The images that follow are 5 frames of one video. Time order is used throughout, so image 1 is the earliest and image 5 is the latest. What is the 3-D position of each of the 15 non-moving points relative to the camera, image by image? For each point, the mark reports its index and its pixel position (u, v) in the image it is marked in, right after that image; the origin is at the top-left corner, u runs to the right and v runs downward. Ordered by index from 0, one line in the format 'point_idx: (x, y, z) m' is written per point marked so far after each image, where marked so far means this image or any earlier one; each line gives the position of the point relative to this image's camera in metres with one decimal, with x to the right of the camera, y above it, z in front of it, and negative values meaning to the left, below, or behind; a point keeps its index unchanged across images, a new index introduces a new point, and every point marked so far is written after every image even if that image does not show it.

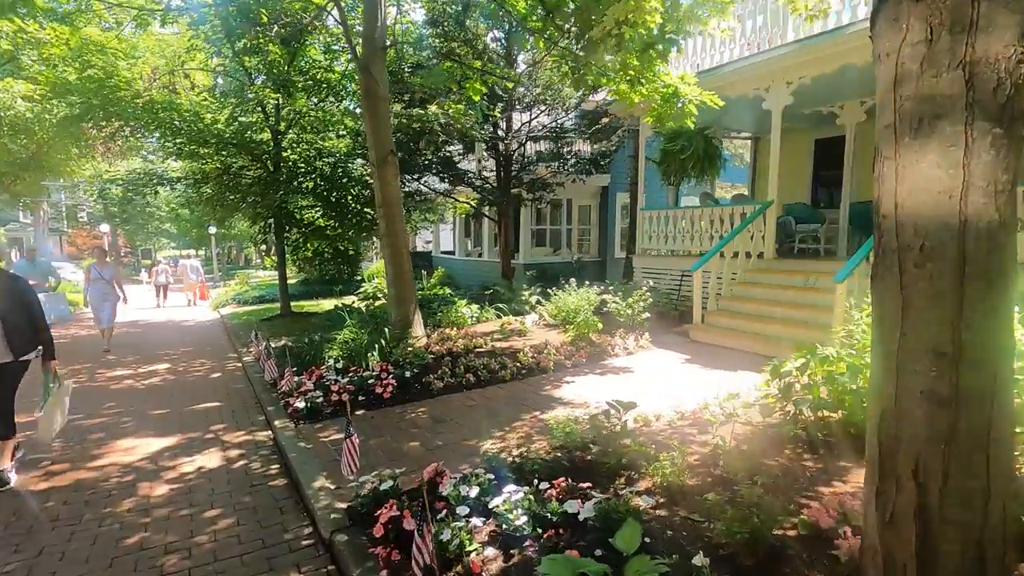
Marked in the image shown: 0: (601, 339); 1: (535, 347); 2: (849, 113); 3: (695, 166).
0: (+1.3, -0.7, +7.6) m
1: (+0.3, -0.8, +7.3) m
2: (+6.2, +3.2, +9.8) m
3: (+3.2, +2.1, +9.3) m
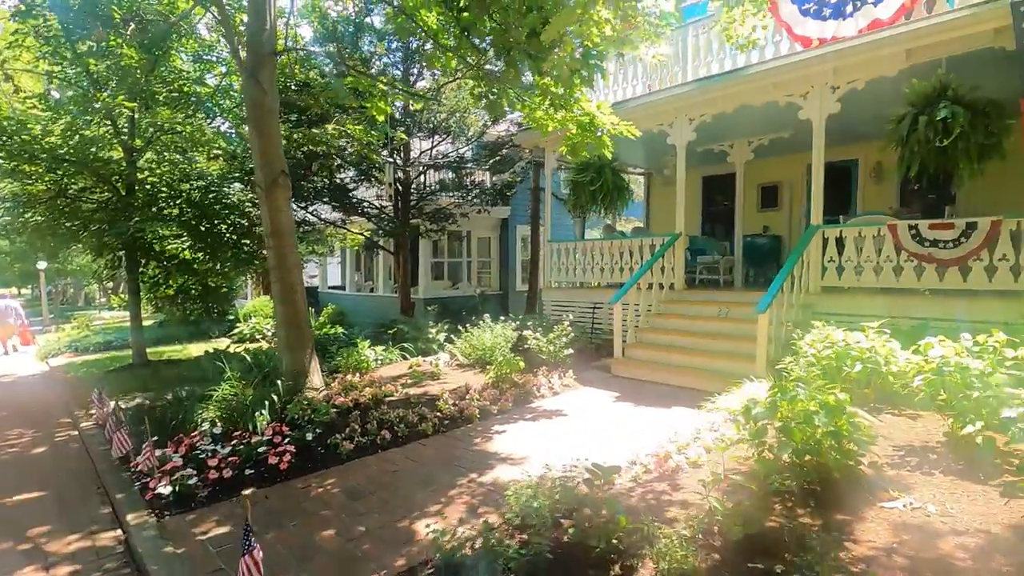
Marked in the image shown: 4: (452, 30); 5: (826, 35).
0: (+0.2, -1.2, +7.0) m
1: (-0.7, -1.3, +6.6) m
2: (+4.4, +2.7, +10.4) m
3: (+1.7, +1.6, +9.2) m
4: (-0.8, +3.1, +6.5) m
5: (+4.2, +3.4, +7.1) m
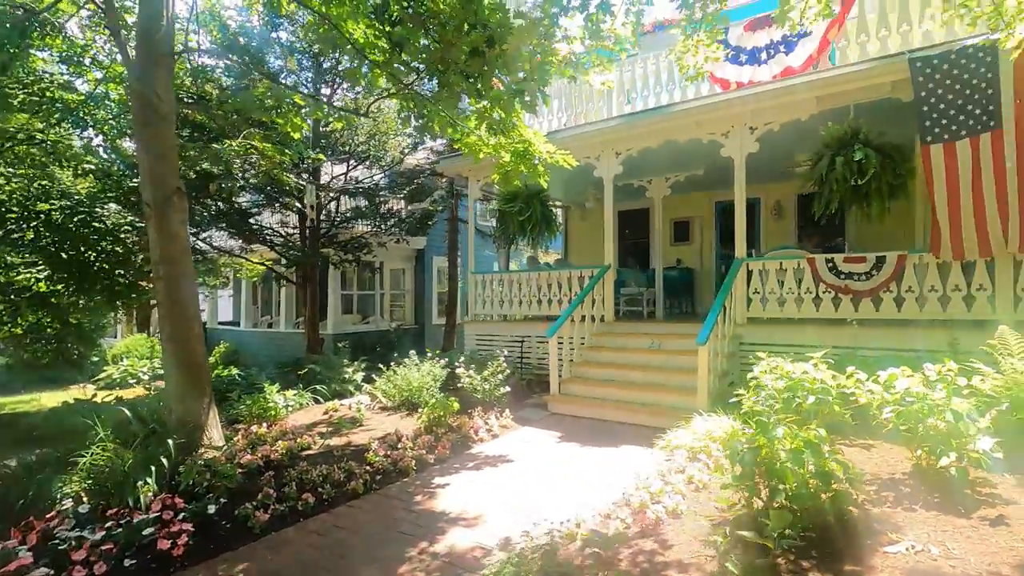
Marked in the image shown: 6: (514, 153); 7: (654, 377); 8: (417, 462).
0: (-0.6, -1.6, +6.4) m
1: (-1.4, -1.7, +5.8) m
2: (+2.9, +2.0, +10.8) m
3: (+0.4, +1.0, +9.0) m
4: (-1.5, +2.7, +6.0) m
5: (+3.2, +2.9, +7.5) m
6: (0.0, +1.7, +6.9) m
7: (+1.9, -1.2, +7.1) m
8: (-1.0, -1.8, +5.4) m
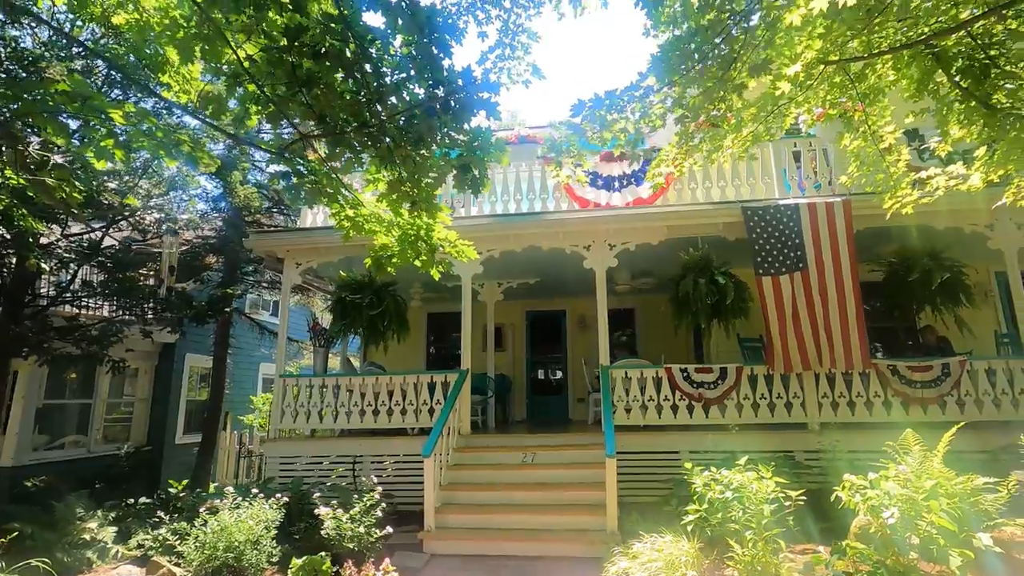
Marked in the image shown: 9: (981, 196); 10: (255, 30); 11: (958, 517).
0: (-1.5, -2.6, +4.6) m
1: (-1.9, -2.4, +3.7) m
2: (-0.5, -0.1, +10.7) m
3: (-1.8, -0.5, +7.8) m
4: (-2.0, +1.8, +4.6) m
5: (+1.3, +1.3, +8.3) m
6: (-1.2, +0.6, +5.9) m
7: (+0.3, -2.5, +6.4) m
8: (-1.3, -2.5, +3.5) m
9: (+5.7, +1.1, +6.5) m
10: (-2.1, +2.1, +4.4) m
11: (+3.2, -1.7, +3.9) m
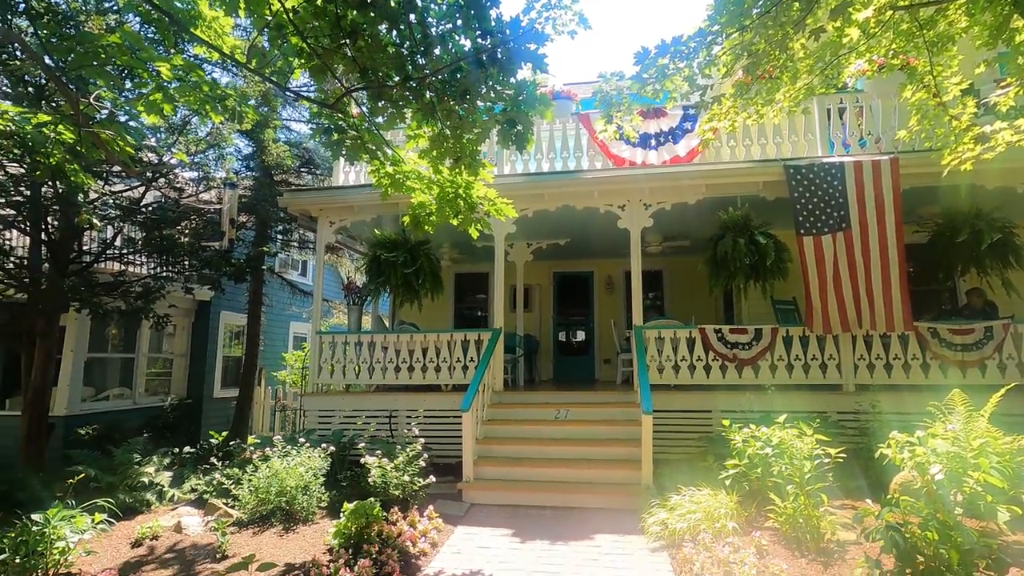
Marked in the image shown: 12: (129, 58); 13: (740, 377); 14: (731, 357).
0: (-1.1, -2.2, +4.8) m
1: (-1.5, -2.1, +3.9) m
2: (+0.1, +0.7, +10.7) m
3: (-1.4, +0.1, +7.9) m
4: (-1.6, +2.2, +4.6) m
5: (+1.9, +2.0, +8.1) m
6: (-0.7, +1.0, +5.9) m
7: (+0.8, -2.0, +6.6) m
8: (-0.9, -2.2, +3.7) m
9: (+6.1, +1.6, +6.2) m
10: (-1.7, +2.5, +4.3) m
11: (+3.6, -1.4, +3.9) m
12: (-3.3, +2.0, +4.6) m
13: (+3.1, -1.2, +7.4) m
14: (+3.0, -1.0, +7.4) m
